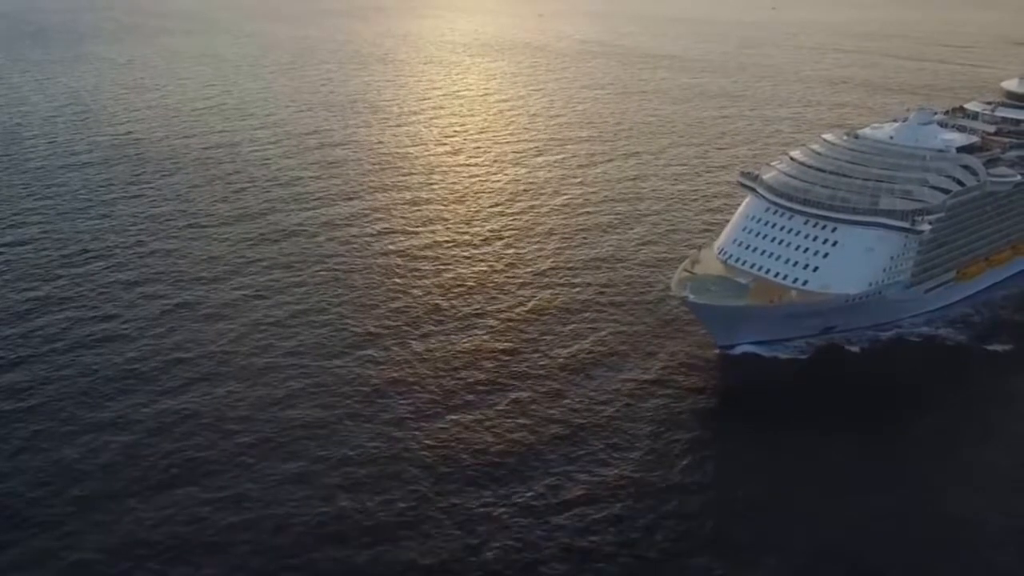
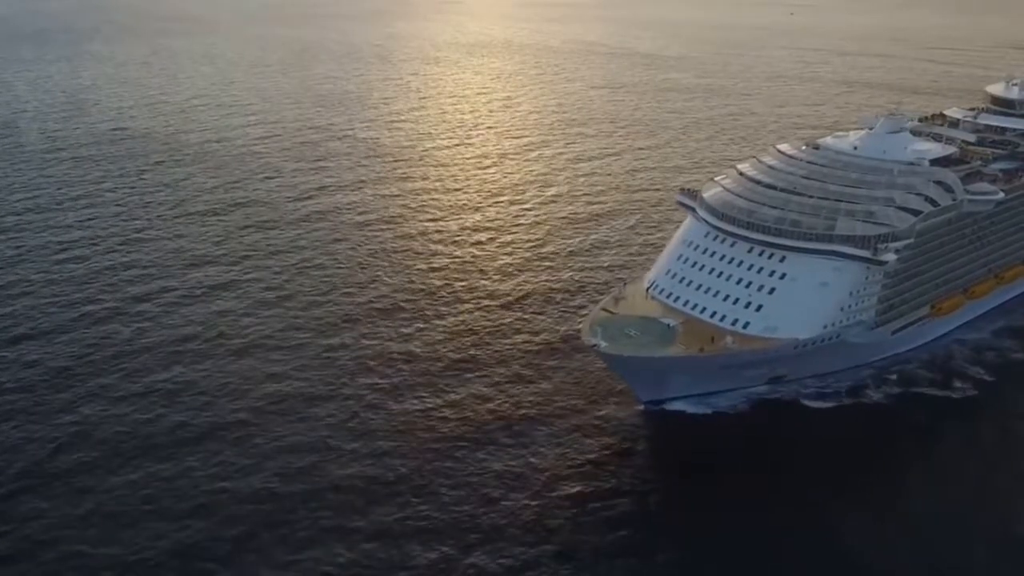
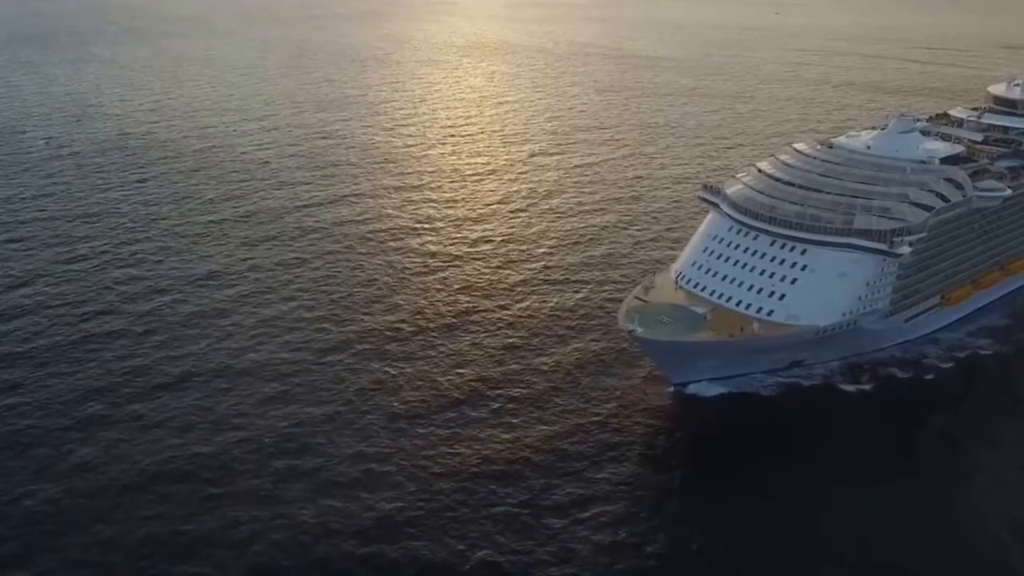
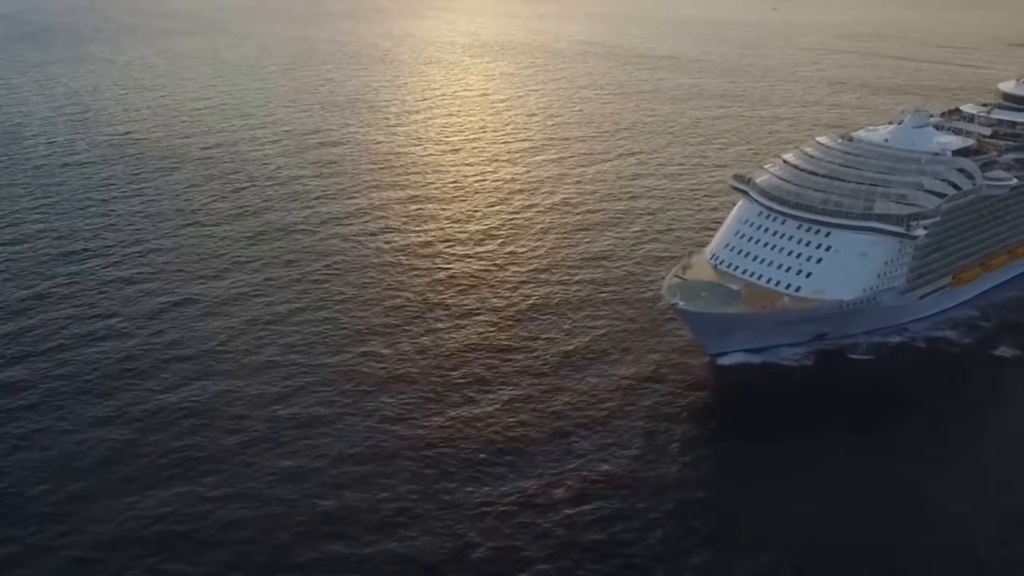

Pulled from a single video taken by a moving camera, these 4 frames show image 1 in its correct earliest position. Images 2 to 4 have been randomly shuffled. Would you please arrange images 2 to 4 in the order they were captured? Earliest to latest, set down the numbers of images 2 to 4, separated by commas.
4, 3, 2
